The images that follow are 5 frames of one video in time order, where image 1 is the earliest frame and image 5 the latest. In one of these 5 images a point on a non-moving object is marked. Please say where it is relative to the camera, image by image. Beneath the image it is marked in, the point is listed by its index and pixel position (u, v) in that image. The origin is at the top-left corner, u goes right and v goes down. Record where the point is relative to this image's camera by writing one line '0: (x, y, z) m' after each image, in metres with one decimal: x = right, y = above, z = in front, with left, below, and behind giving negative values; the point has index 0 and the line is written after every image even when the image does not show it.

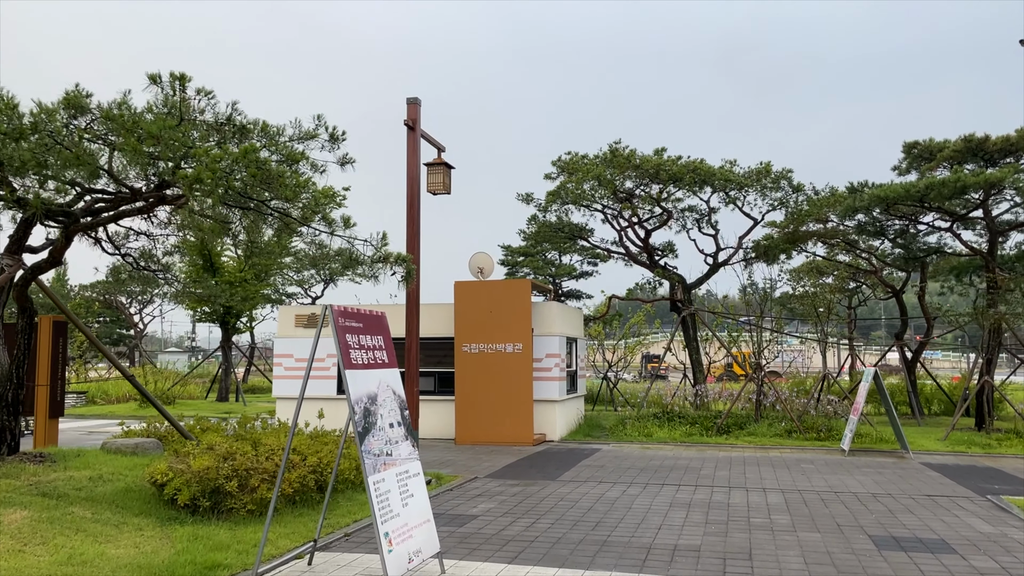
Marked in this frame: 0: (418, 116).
0: (-1.1, +2.1, +8.8) m
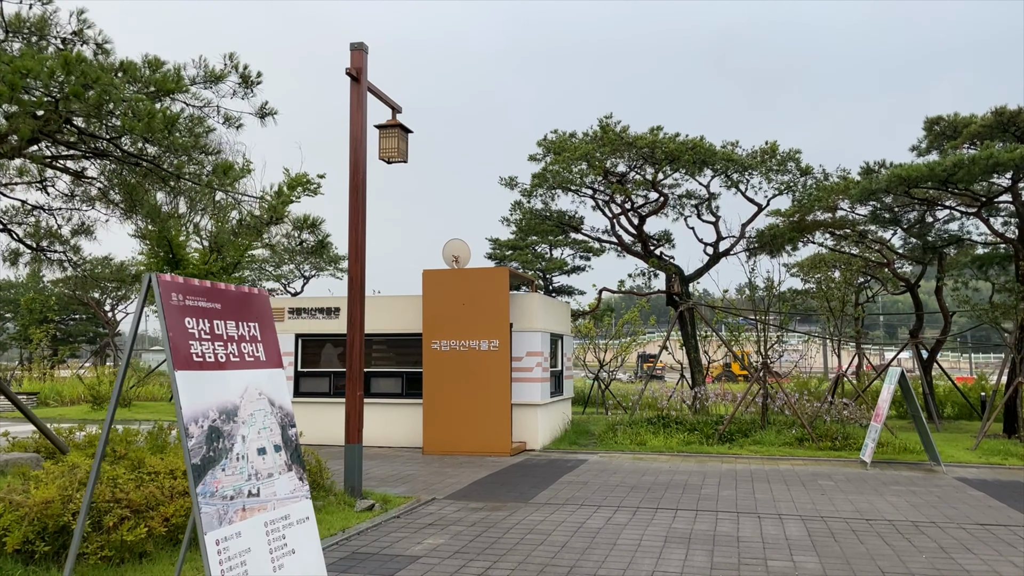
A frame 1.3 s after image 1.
0: (-1.5, +2.2, +7.4) m
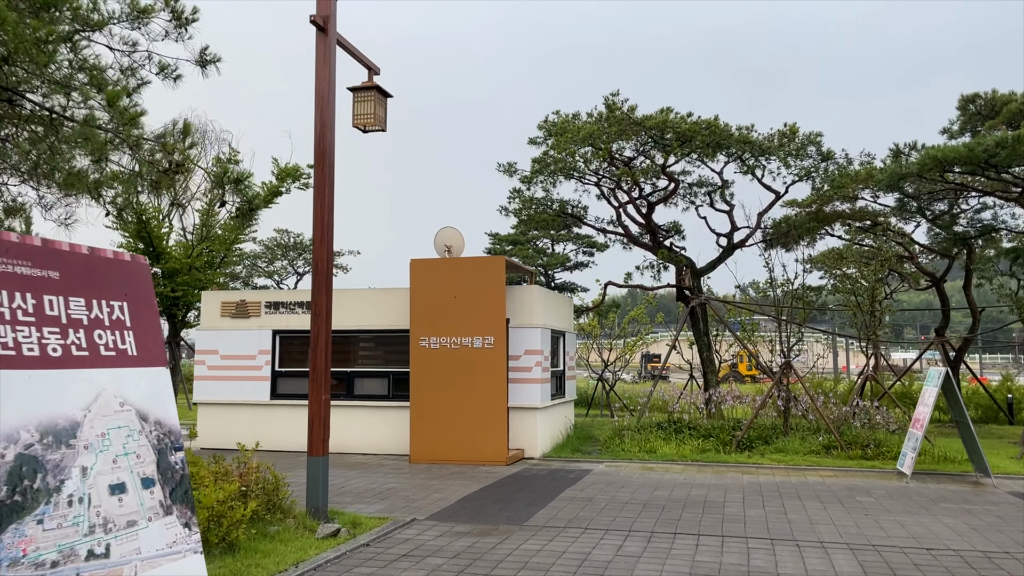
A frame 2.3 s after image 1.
0: (-1.6, +2.4, +6.3) m
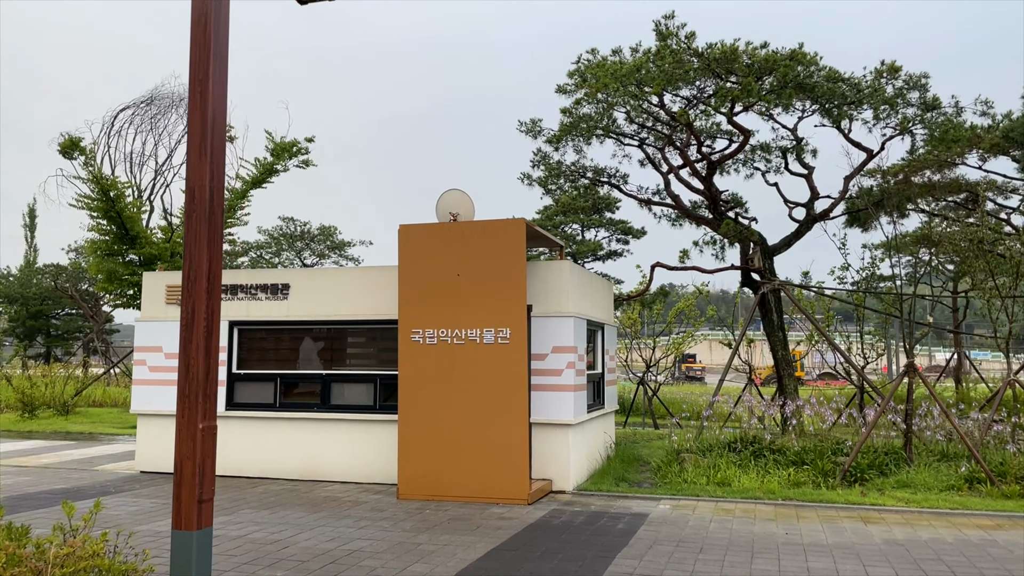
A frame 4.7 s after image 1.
0: (-1.5, +2.6, +3.6) m
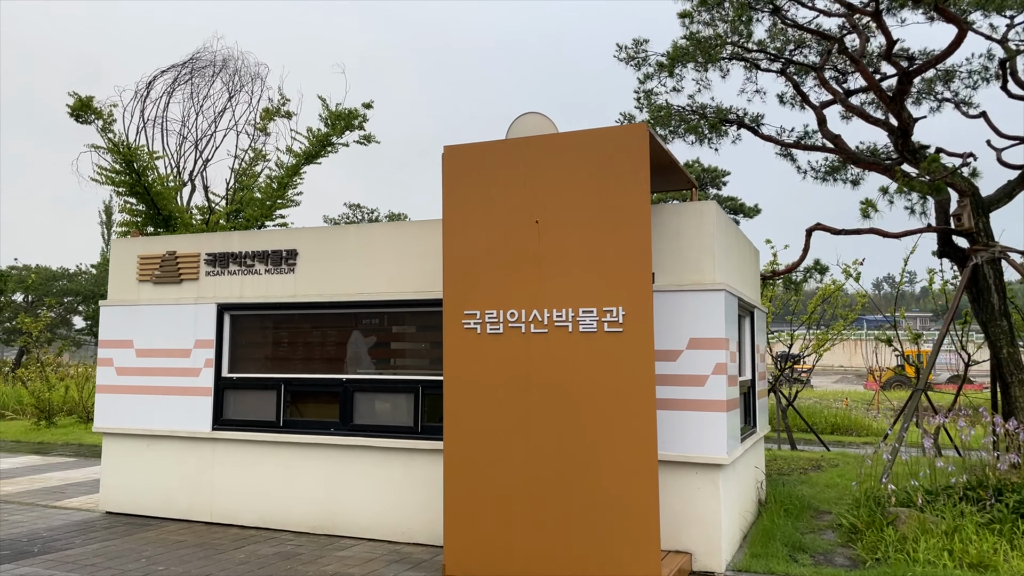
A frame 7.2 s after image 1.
0: (-1.2, +2.9, +0.9) m
